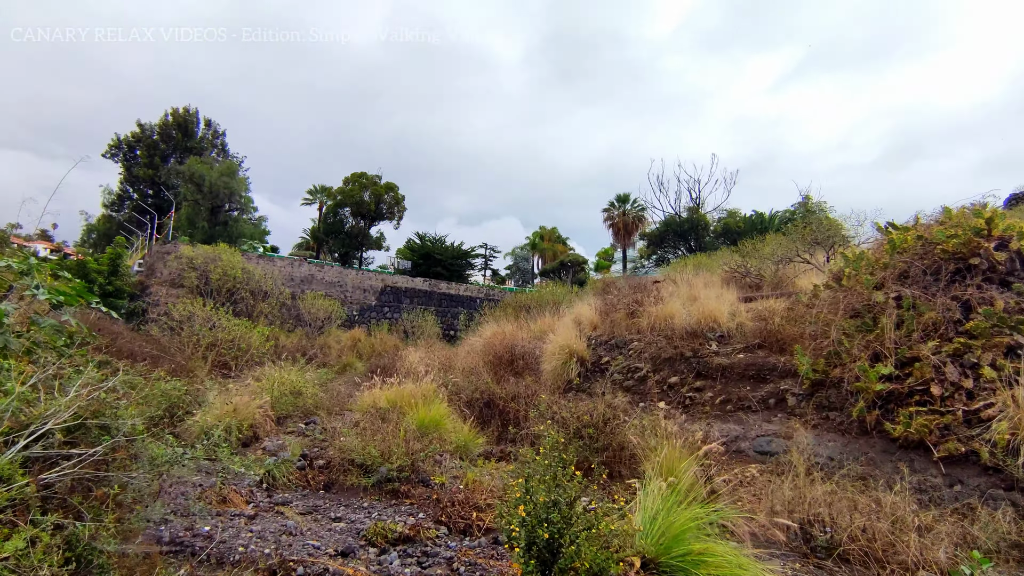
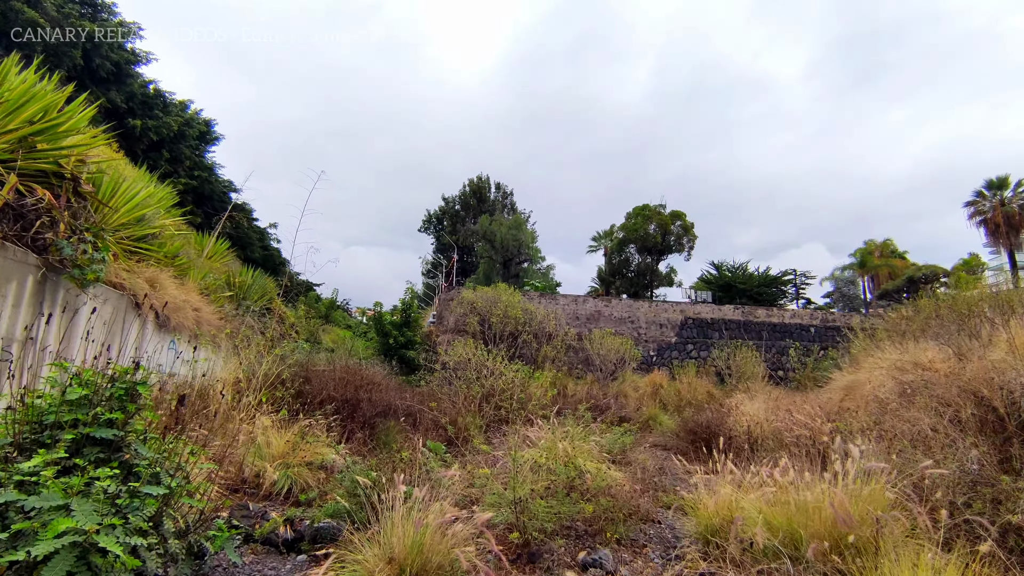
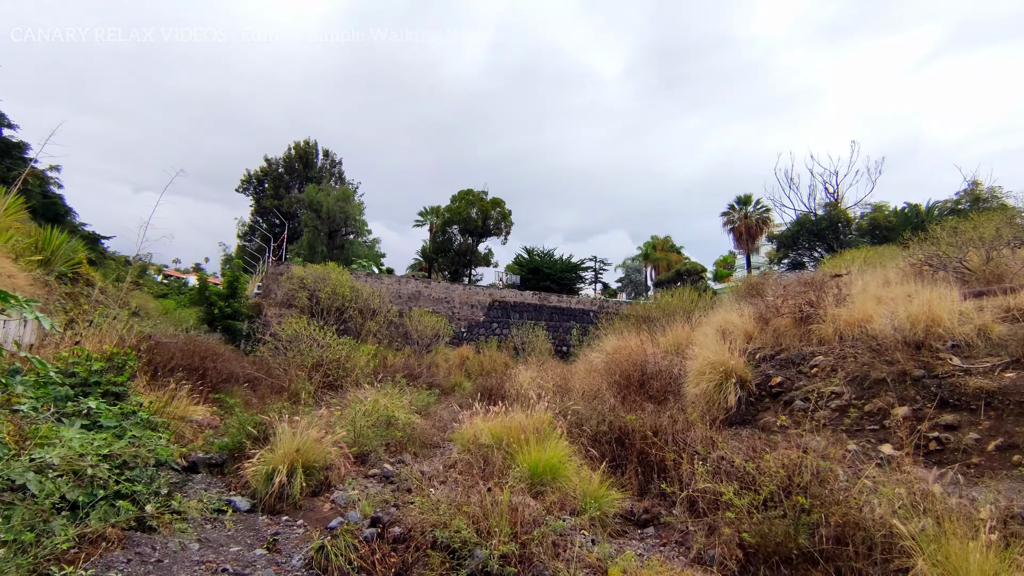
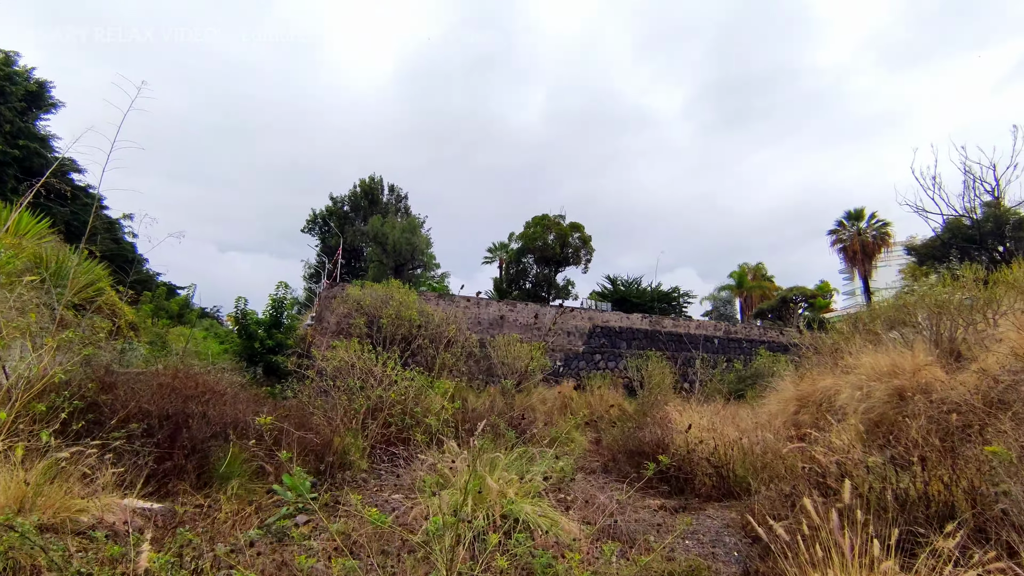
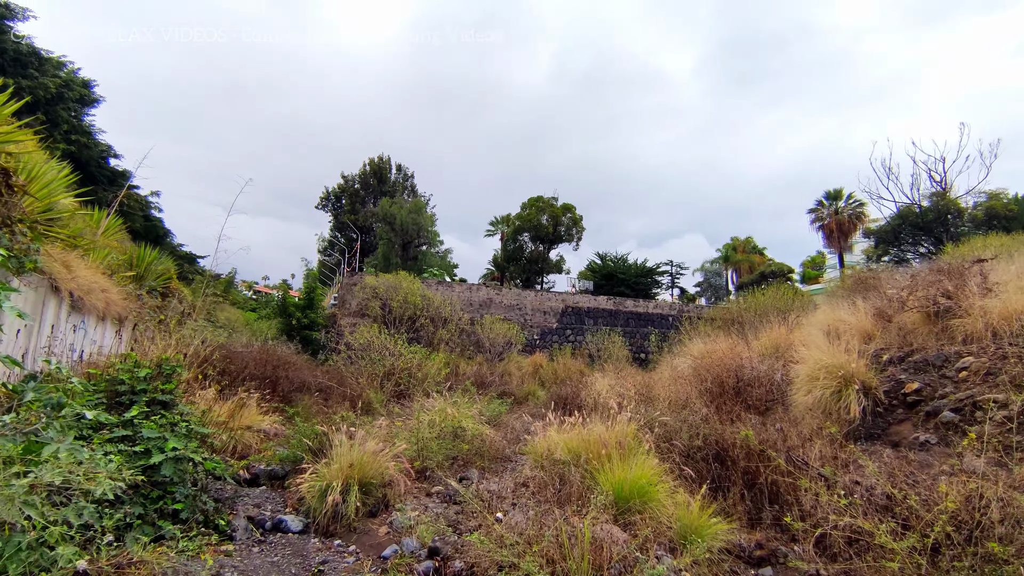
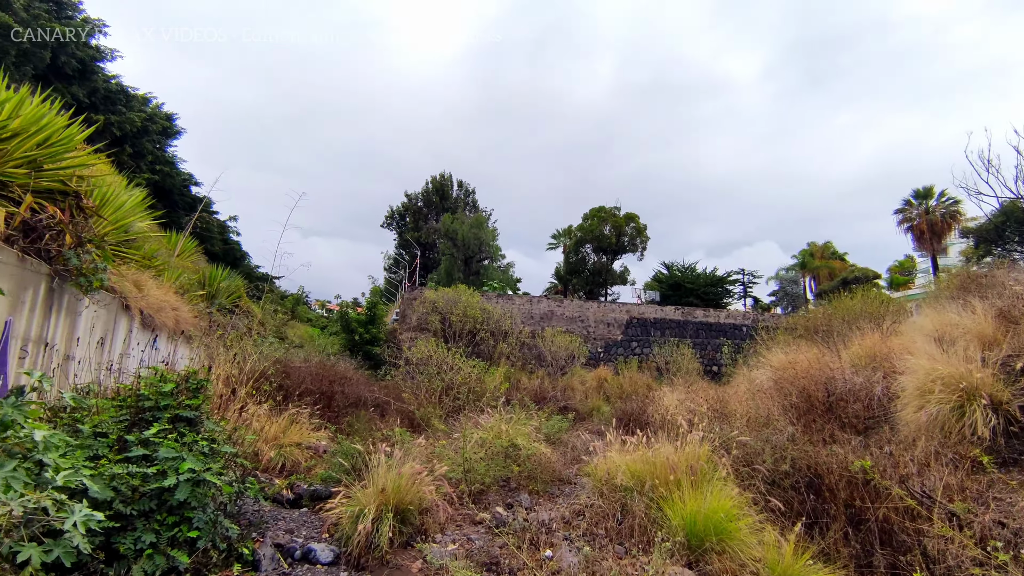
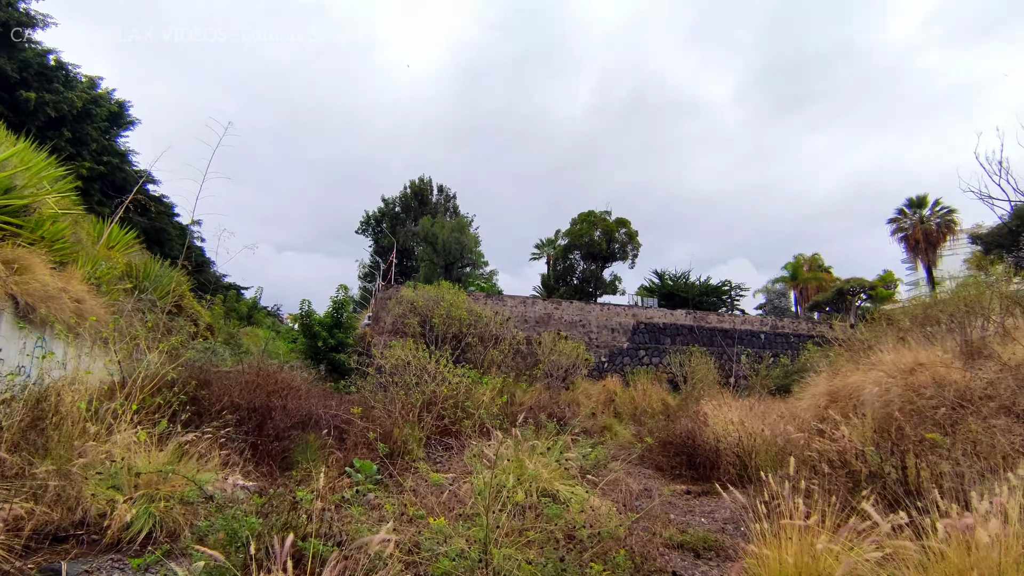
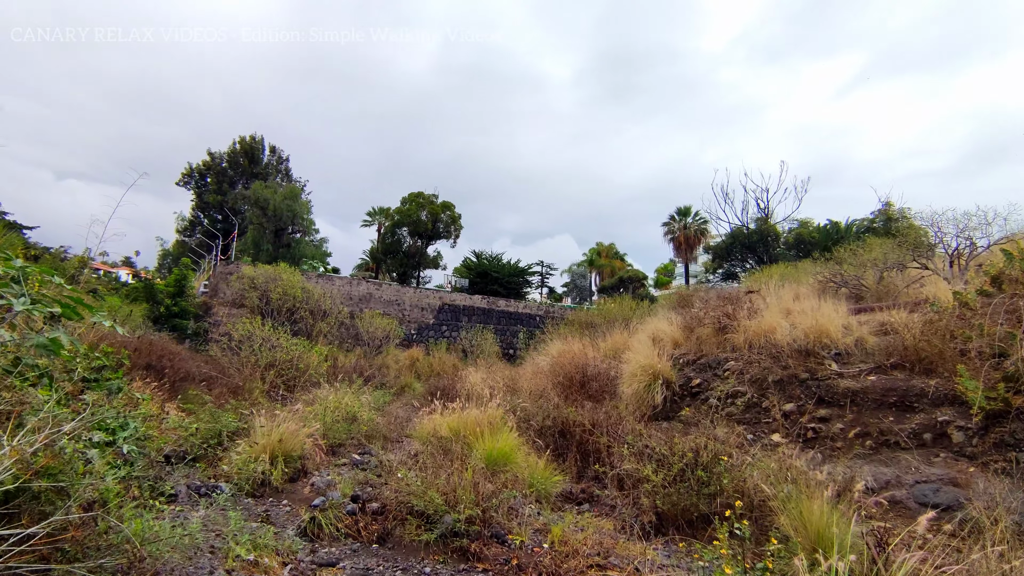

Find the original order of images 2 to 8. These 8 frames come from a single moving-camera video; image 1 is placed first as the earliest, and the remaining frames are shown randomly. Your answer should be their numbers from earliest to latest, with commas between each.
8, 3, 5, 6, 2, 7, 4
